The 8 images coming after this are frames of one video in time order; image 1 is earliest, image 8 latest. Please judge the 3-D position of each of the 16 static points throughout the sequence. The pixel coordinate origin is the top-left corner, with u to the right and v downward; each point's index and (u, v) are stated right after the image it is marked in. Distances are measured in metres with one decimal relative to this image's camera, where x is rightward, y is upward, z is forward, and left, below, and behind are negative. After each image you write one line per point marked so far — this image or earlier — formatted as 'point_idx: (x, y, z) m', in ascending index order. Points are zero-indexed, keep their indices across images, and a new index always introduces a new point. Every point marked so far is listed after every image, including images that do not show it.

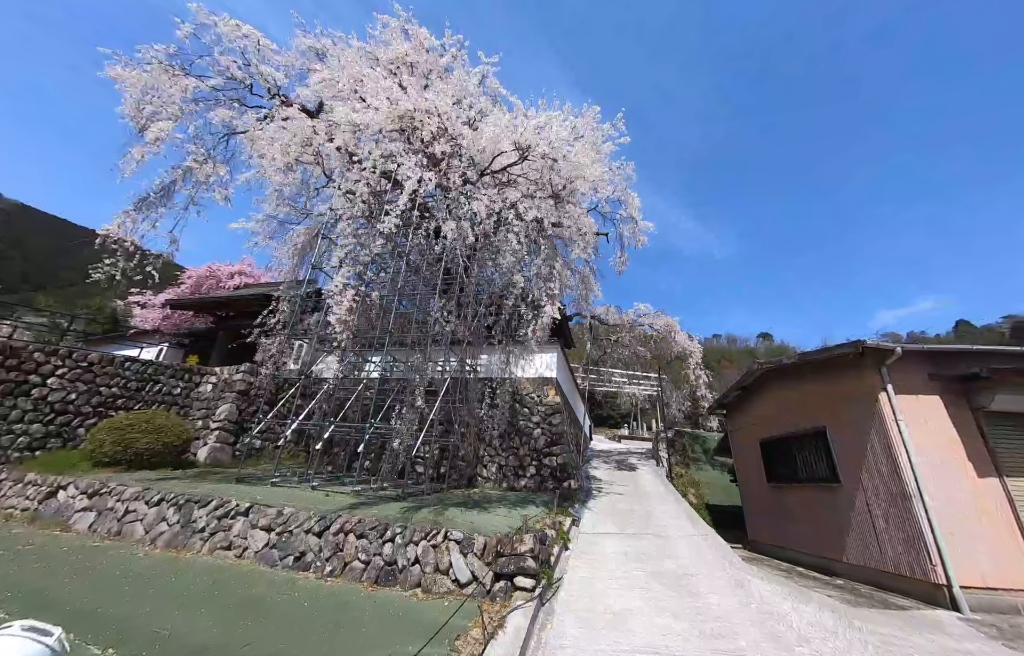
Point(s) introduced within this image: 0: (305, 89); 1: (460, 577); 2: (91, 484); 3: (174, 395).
0: (-3.6, +4.1, +6.3) m
1: (-0.4, -2.0, +3.0) m
2: (-5.1, -1.9, +4.4) m
3: (-6.4, -1.2, +6.8) m
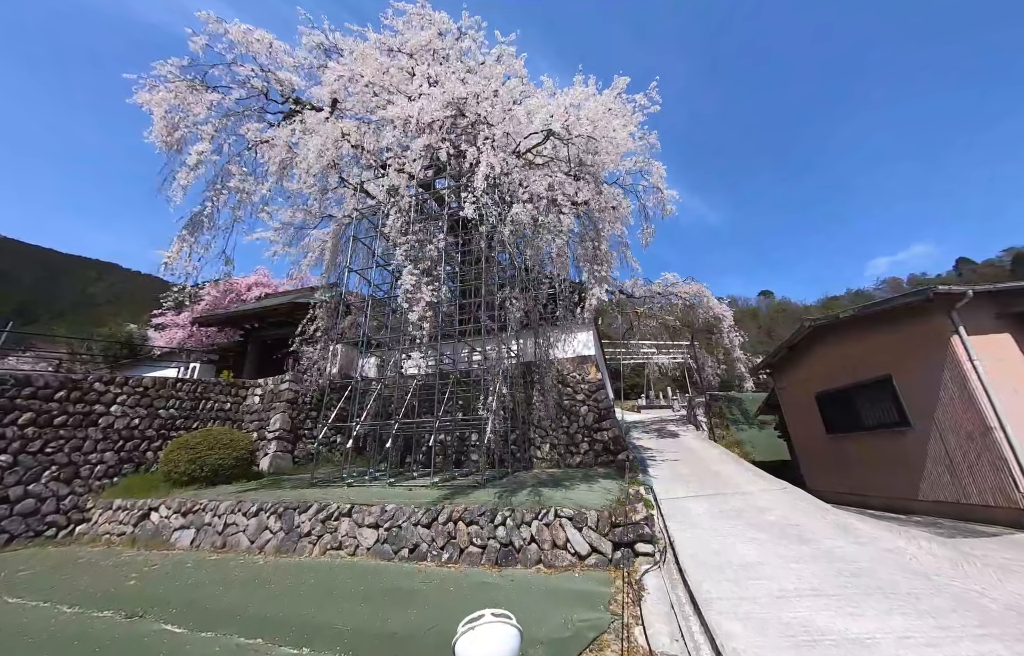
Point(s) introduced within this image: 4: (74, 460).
0: (-3.3, +4.0, +6.2) m
1: (+0.6, -1.9, +3.1) m
2: (-4.1, -2.2, +4.6) m
3: (-5.5, -1.5, +6.9) m
4: (-6.1, -1.8, +5.1) m
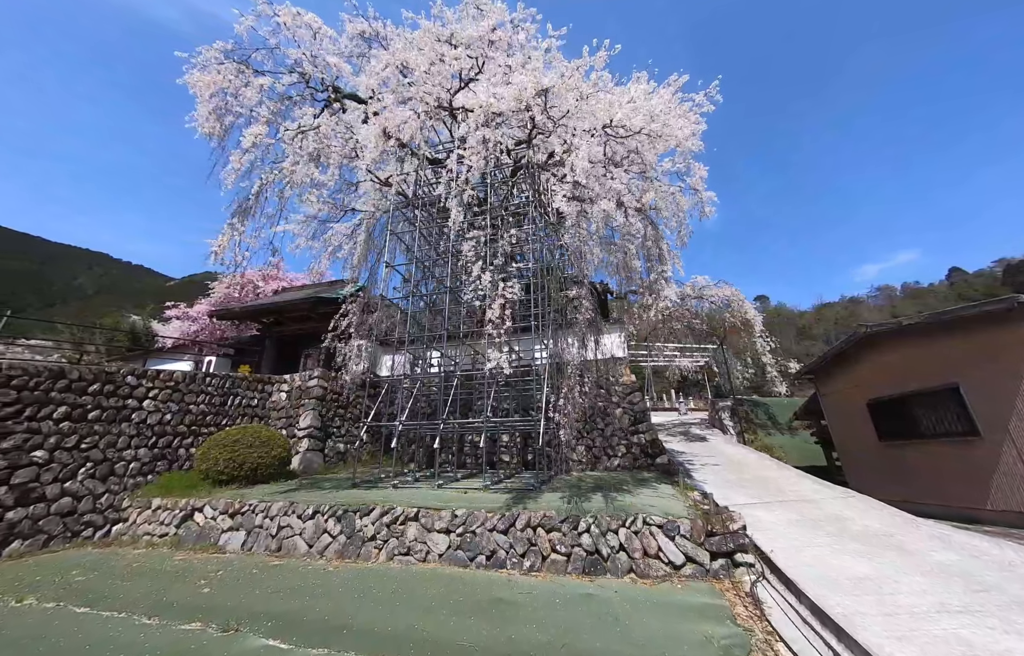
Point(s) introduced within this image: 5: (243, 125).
0: (-2.4, +4.1, +6.0) m
1: (+1.4, -1.9, +3.0) m
2: (-3.4, -2.1, +4.4) m
3: (-4.8, -1.4, +6.7) m
4: (-5.4, -1.7, +4.9) m
5: (-4.1, +3.1, +5.7) m
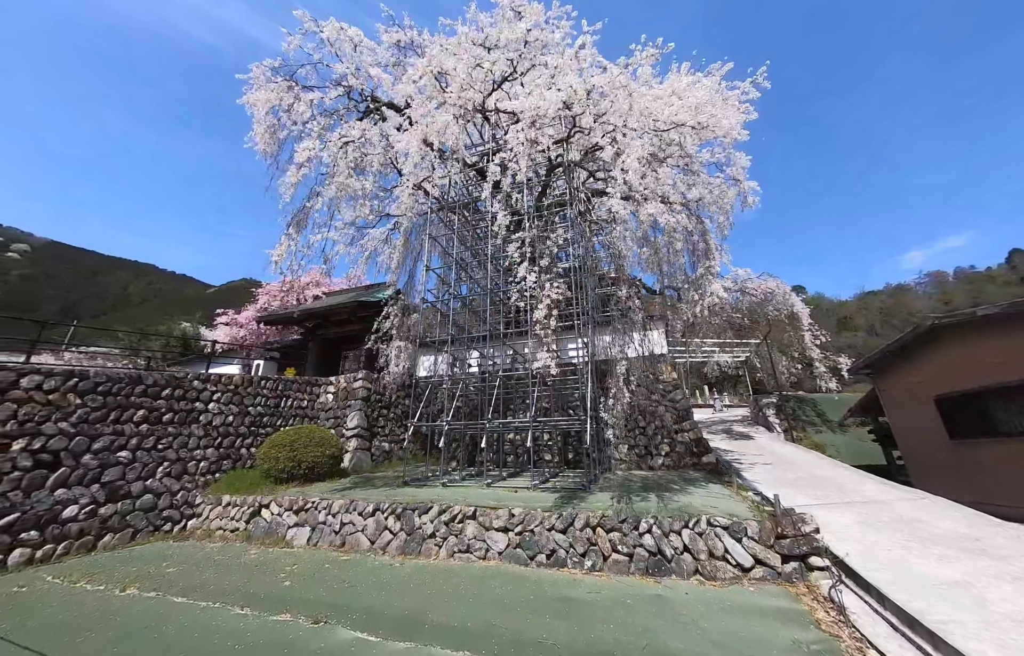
0: (-1.9, +4.1, +6.1) m
1: (+1.9, -1.9, +3.0) m
2: (-2.8, -2.2, +4.6) m
3: (-4.0, -1.5, +7.0) m
4: (-4.7, -1.8, +5.2) m
5: (-3.5, +3.1, +5.9) m
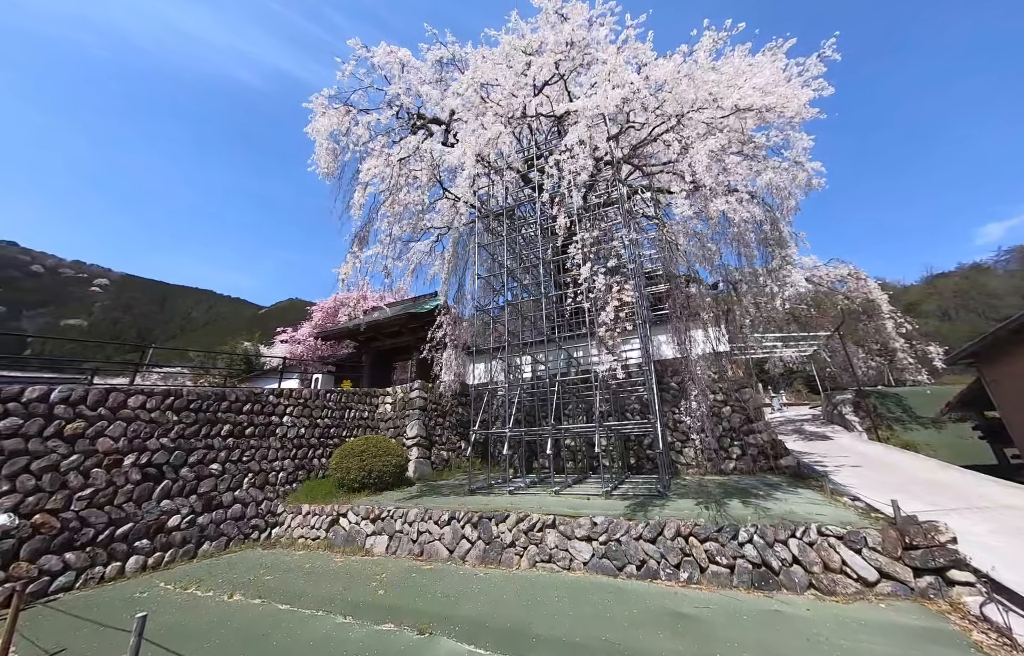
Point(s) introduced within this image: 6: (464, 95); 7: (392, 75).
0: (-1.1, +3.9, +6.2) m
1: (+2.6, -1.8, +2.7) m
2: (-1.9, -2.3, +4.7) m
3: (-2.9, -1.8, +7.2) m
4: (-3.7, -2.1, +5.5) m
5: (-2.7, +2.8, +6.2) m
6: (-0.8, +3.9, +6.1) m
7: (-2.0, +4.3, +6.1) m
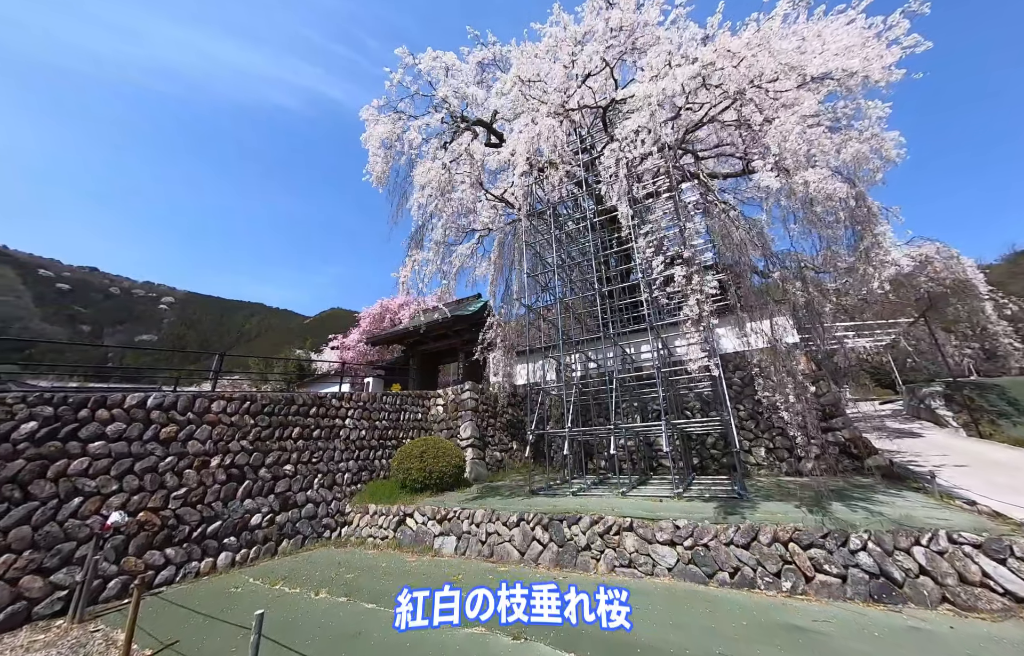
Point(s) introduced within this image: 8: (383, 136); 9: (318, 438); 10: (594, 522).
0: (-0.4, +3.9, +6.2) m
1: (+3.3, -1.7, +2.3) m
2: (-1.0, -2.4, +4.8) m
3: (-1.9, -1.8, +7.3) m
4: (-2.8, -2.2, +5.7) m
5: (-1.9, +2.8, +6.3) m
6: (-0.1, +3.9, +6.0) m
7: (-1.3, +4.2, +6.2) m
8: (-2.2, +3.2, +6.1) m
9: (-3.1, -1.7, +5.7) m
10: (+0.8, -2.0, +3.7) m
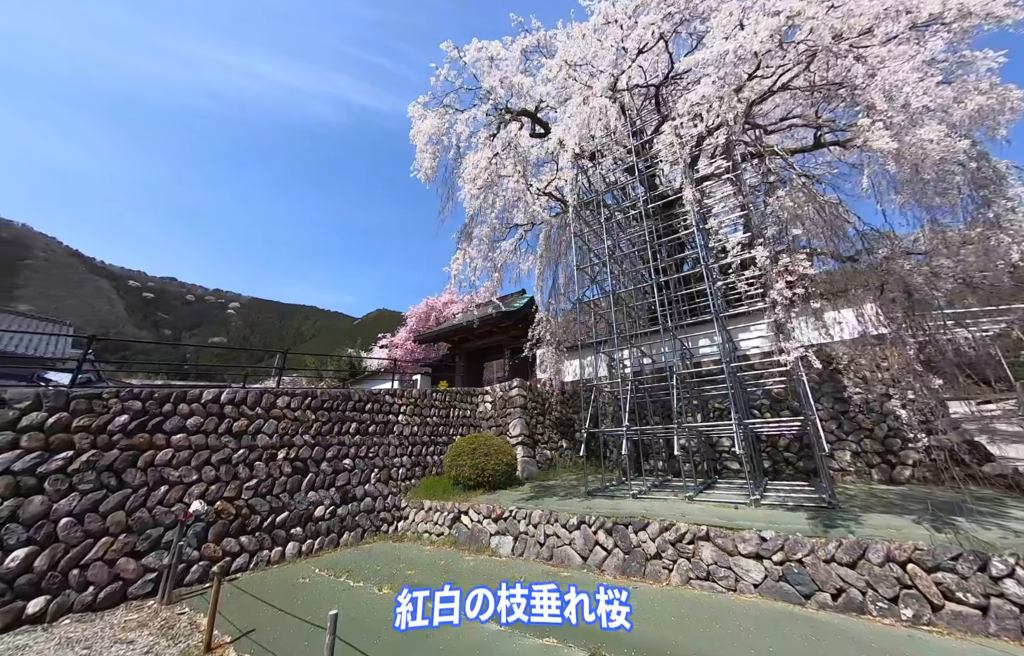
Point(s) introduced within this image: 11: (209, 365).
0: (+0.4, +4.0, +6.0) m
1: (+3.7, -1.6, +1.8) m
2: (-0.3, -2.3, +4.7) m
3: (-0.9, -1.8, +7.3) m
4: (-2.0, -2.2, +5.8) m
5: (-1.1, +2.8, +6.2) m
6: (+0.7, +4.0, +5.8) m
7: (-0.5, +4.3, +6.1) m
8: (-1.4, +3.3, +6.1) m
9: (-2.2, -1.7, +5.9) m
10: (+1.4, -1.9, +3.4) m
11: (-6.0, -0.7, +7.2) m
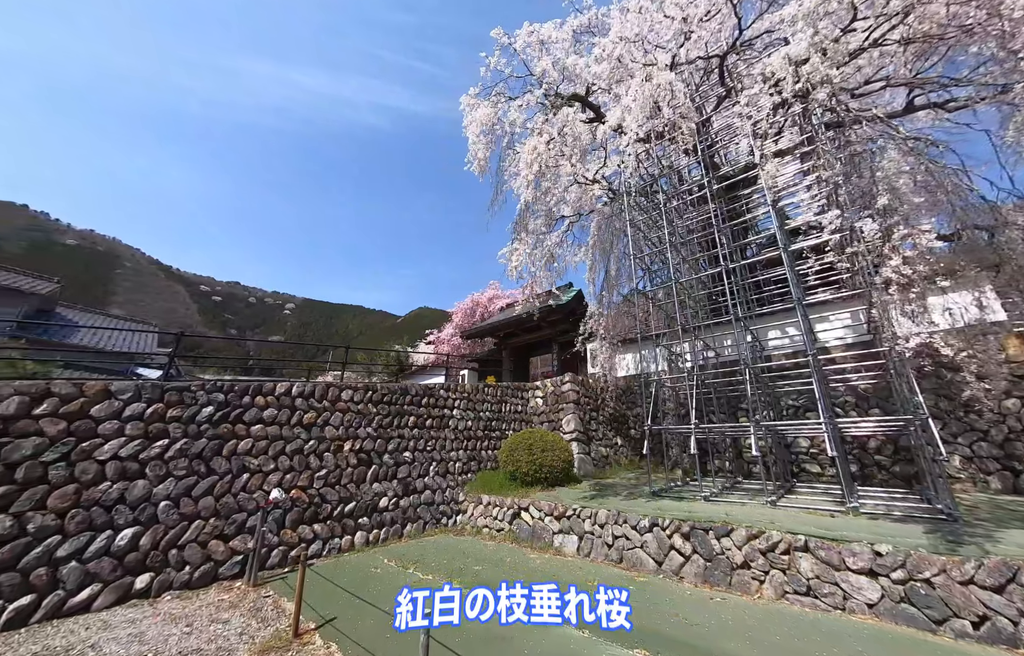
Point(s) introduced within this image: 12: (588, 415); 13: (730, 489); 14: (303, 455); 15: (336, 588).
0: (+1.2, +4.1, +5.8) m
1: (+4.1, -1.5, +1.3) m
2: (+0.5, -2.2, +4.6) m
3: (+0.2, -1.7, +7.2) m
4: (-1.1, -2.1, +5.8) m
5: (-0.2, +2.9, +6.1) m
6: (+1.5, +4.1, +5.5) m
7: (+0.3, +4.4, +5.9) m
8: (-0.6, +3.4, +6.0) m
9: (-1.3, -1.6, +5.9) m
10: (+2.1, -1.8, +3.1) m
11: (-4.9, -0.7, +7.6) m
12: (+1.5, -1.6, +6.9) m
13: (+3.1, -2.3, +5.1) m
14: (-2.7, -1.6, +4.6) m
15: (-1.6, -2.4, +3.4) m
